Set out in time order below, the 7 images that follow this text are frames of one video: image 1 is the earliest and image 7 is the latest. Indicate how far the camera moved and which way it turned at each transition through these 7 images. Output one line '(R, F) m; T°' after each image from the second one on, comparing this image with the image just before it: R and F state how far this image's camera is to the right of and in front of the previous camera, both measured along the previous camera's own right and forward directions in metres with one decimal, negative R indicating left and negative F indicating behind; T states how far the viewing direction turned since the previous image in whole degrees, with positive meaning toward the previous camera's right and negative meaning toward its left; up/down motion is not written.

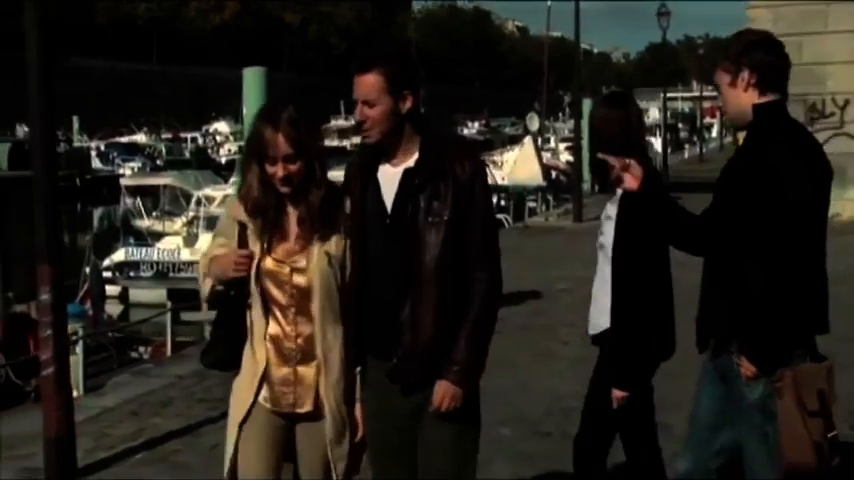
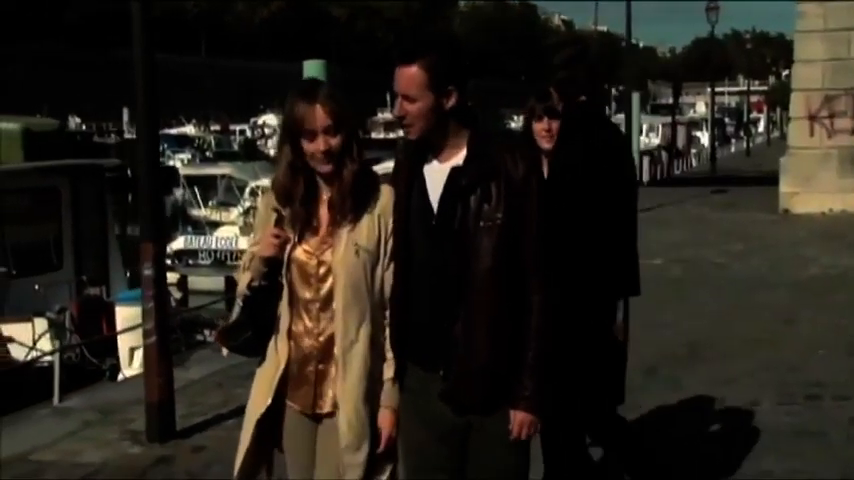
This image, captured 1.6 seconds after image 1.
(-0.1, -0.5) m; -2°
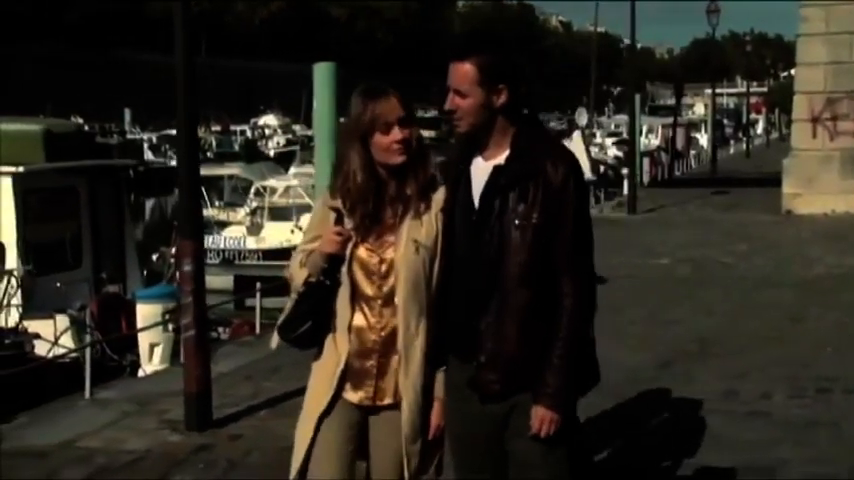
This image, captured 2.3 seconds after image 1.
(-0.2, -0.3) m; 0°
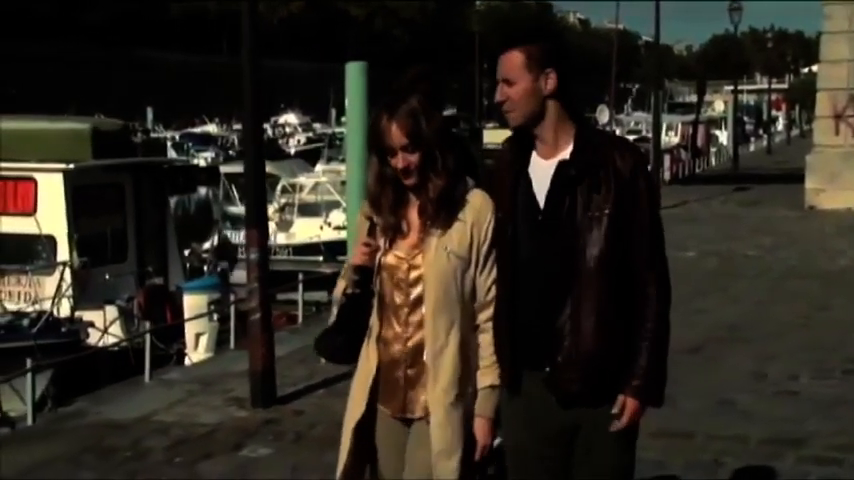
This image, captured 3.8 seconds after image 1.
(-0.2, -0.5) m; -1°
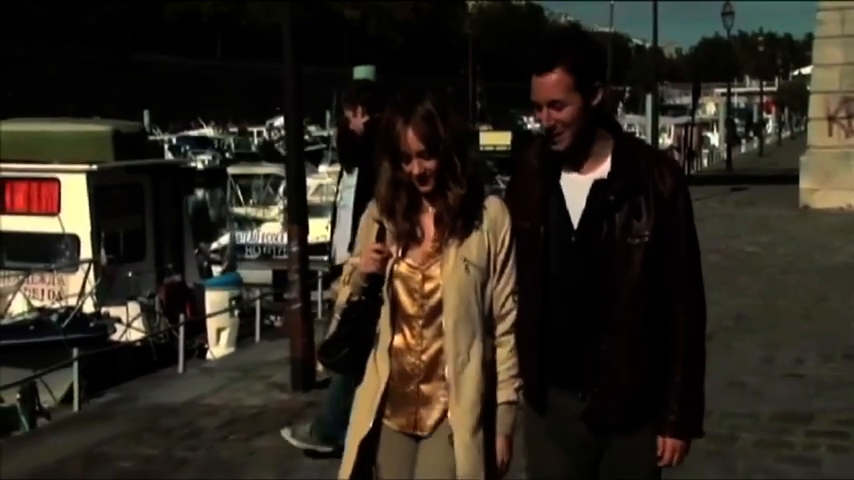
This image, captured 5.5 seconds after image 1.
(-0.2, -0.5) m; 0°
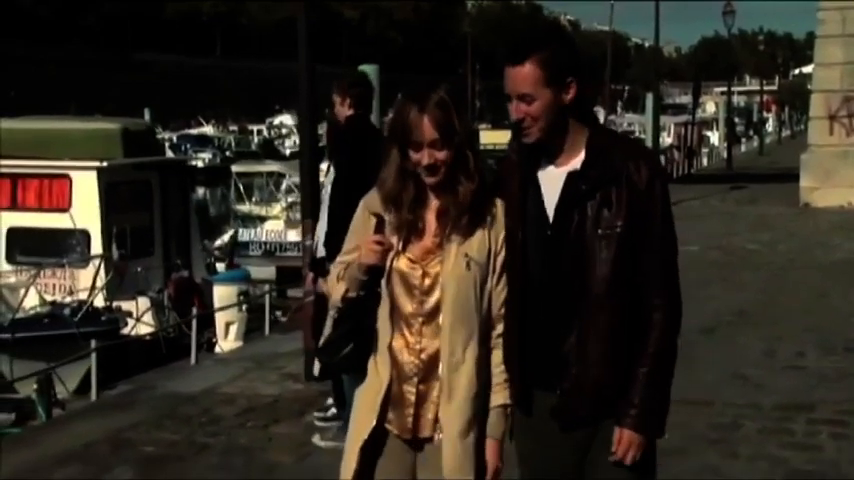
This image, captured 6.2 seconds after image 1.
(-0.1, -0.2) m; 0°
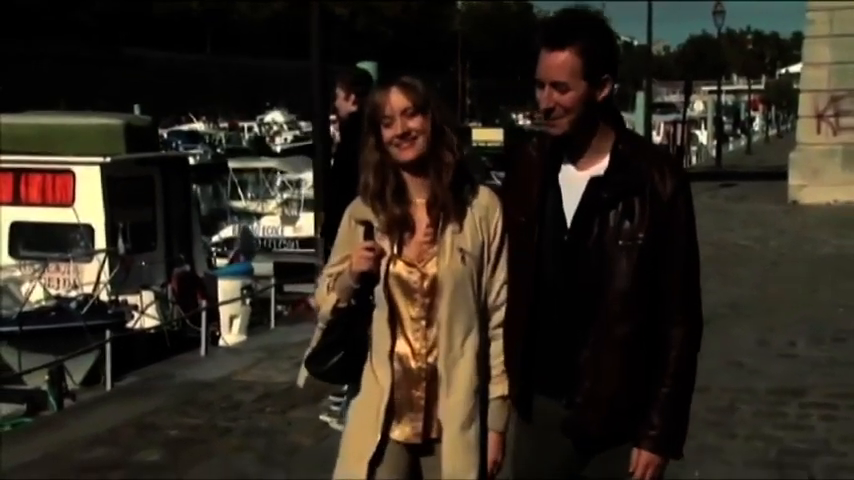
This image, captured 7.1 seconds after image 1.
(-0.1, -0.3) m; +1°
